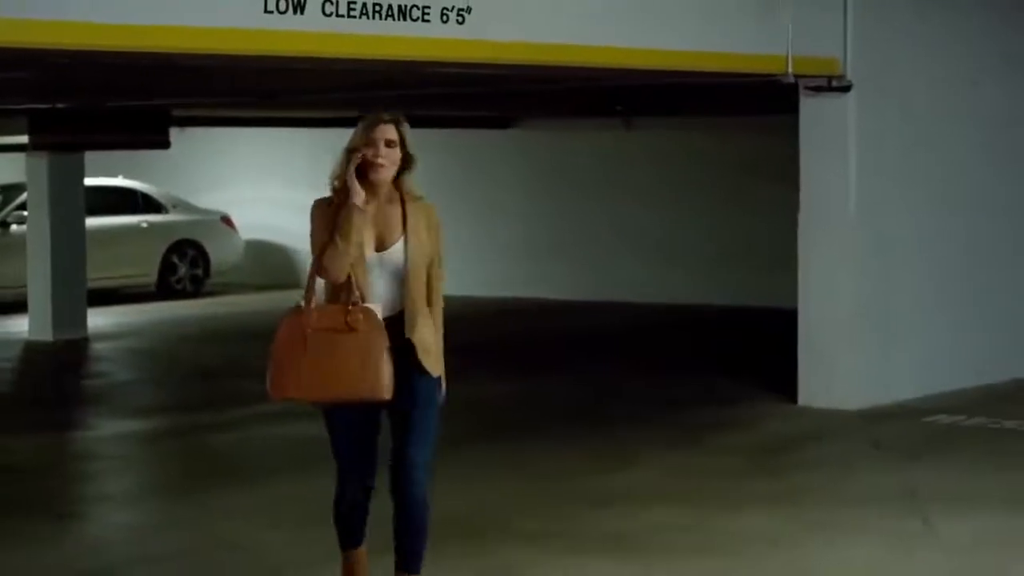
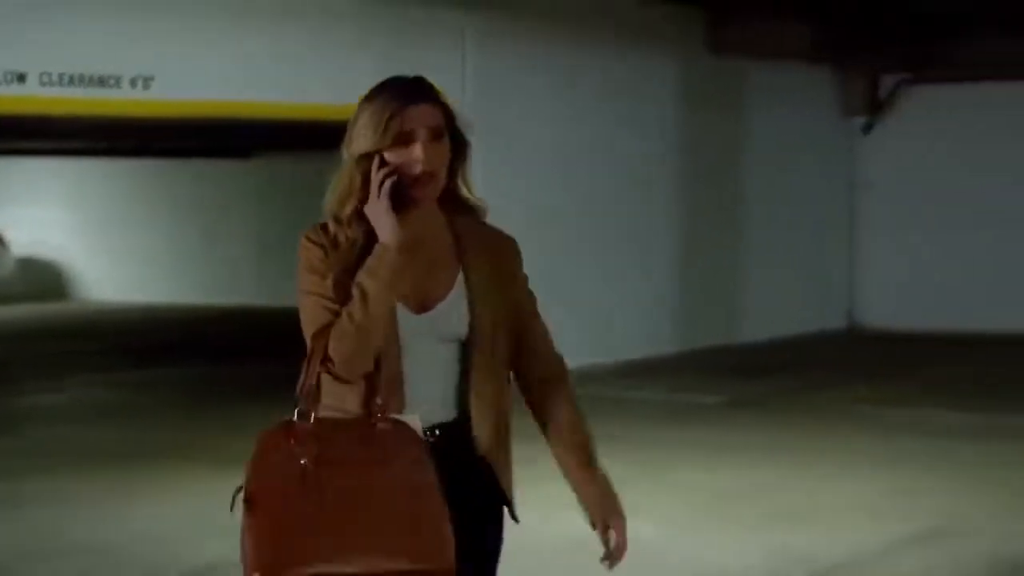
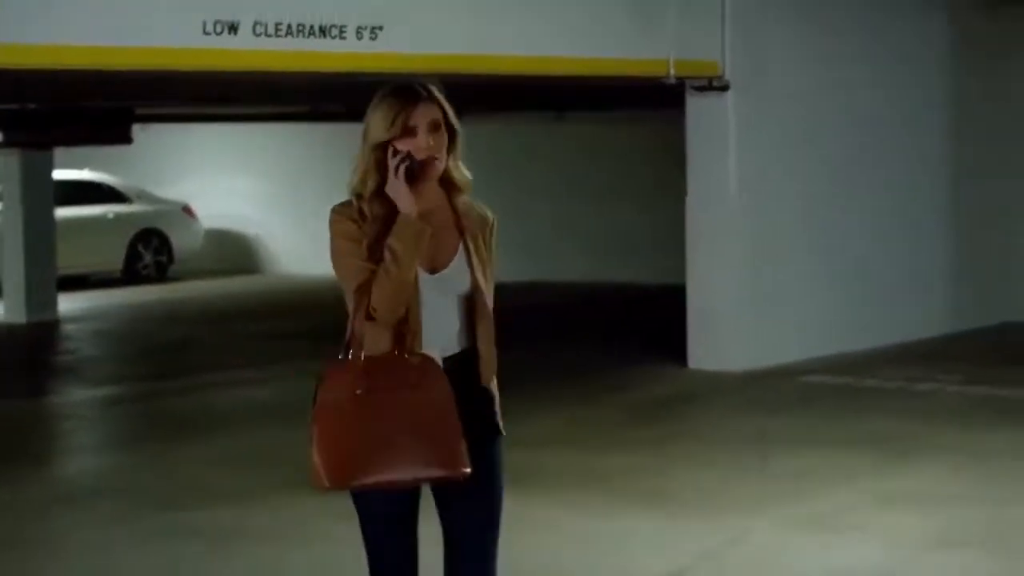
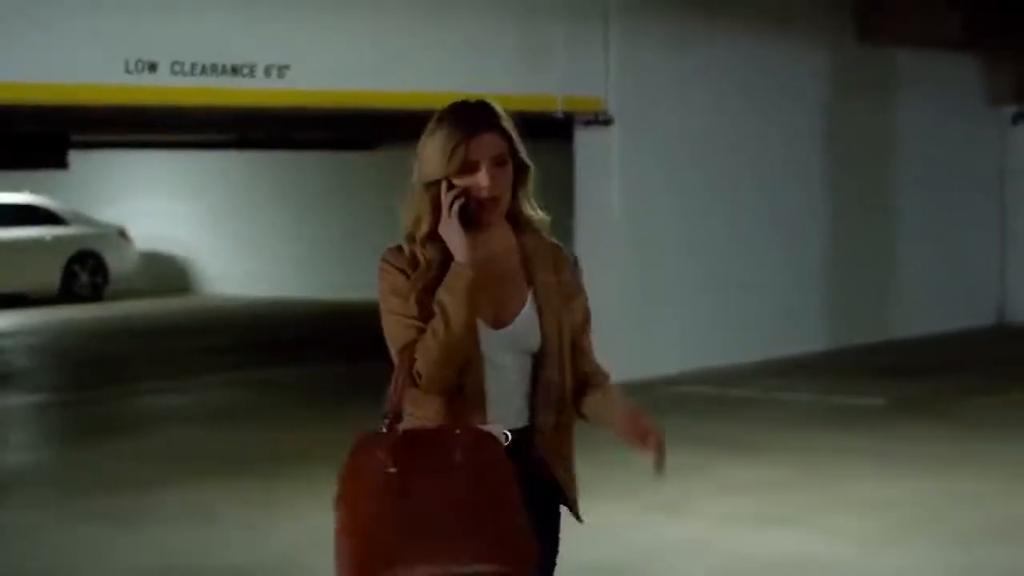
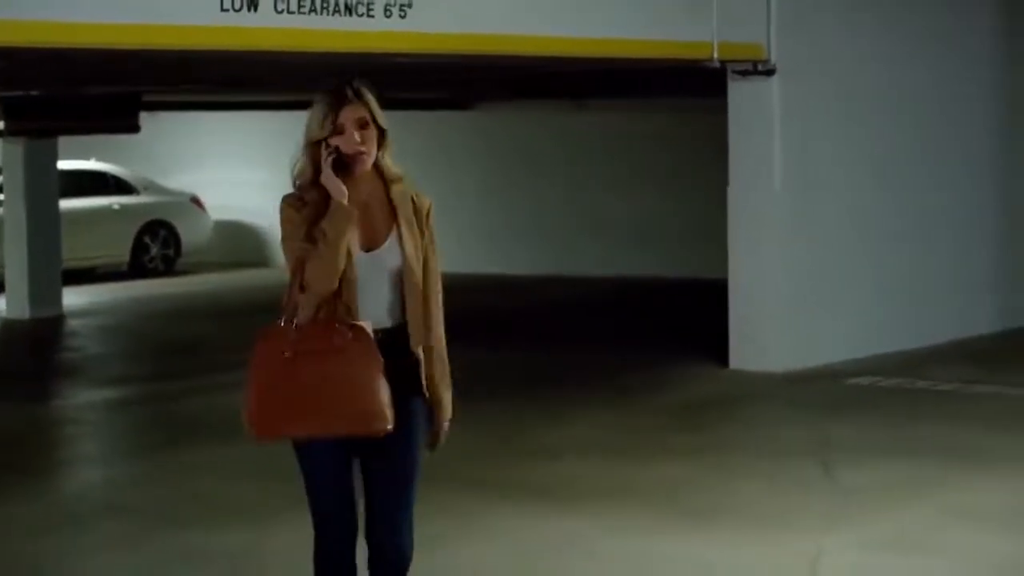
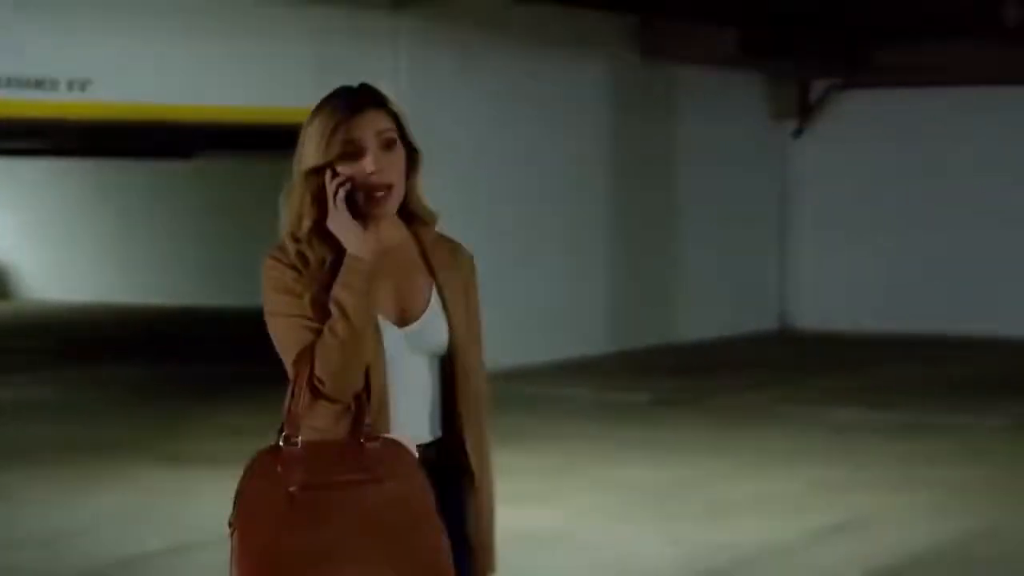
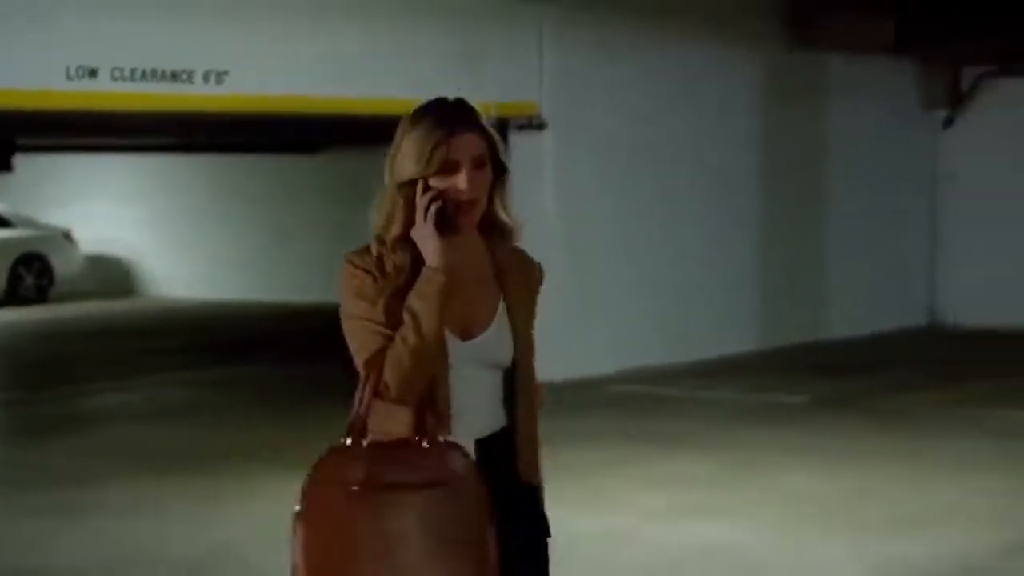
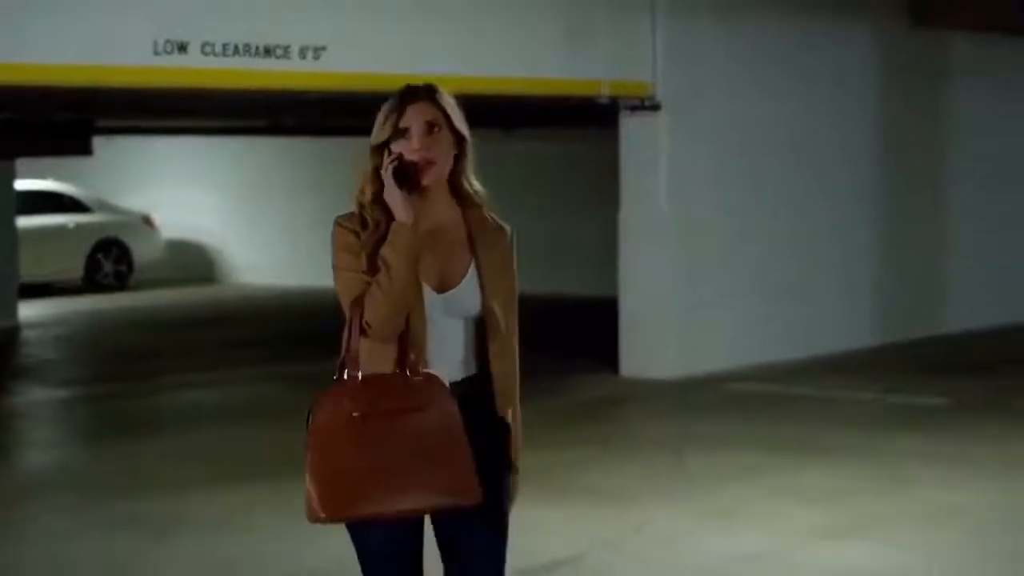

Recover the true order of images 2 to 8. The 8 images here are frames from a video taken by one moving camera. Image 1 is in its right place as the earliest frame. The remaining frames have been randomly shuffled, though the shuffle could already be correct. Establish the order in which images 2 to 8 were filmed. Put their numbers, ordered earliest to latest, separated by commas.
5, 3, 8, 4, 7, 2, 6
